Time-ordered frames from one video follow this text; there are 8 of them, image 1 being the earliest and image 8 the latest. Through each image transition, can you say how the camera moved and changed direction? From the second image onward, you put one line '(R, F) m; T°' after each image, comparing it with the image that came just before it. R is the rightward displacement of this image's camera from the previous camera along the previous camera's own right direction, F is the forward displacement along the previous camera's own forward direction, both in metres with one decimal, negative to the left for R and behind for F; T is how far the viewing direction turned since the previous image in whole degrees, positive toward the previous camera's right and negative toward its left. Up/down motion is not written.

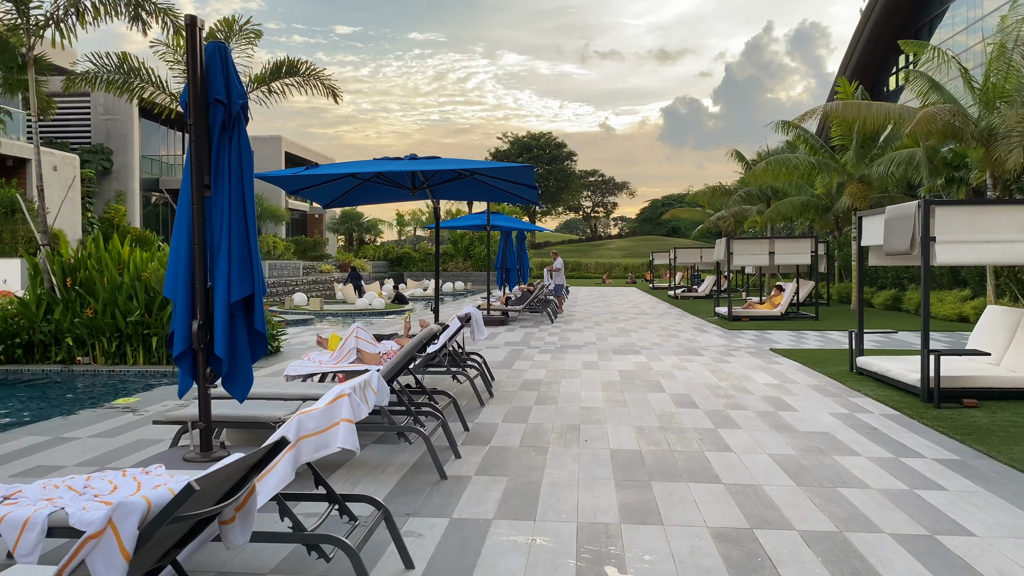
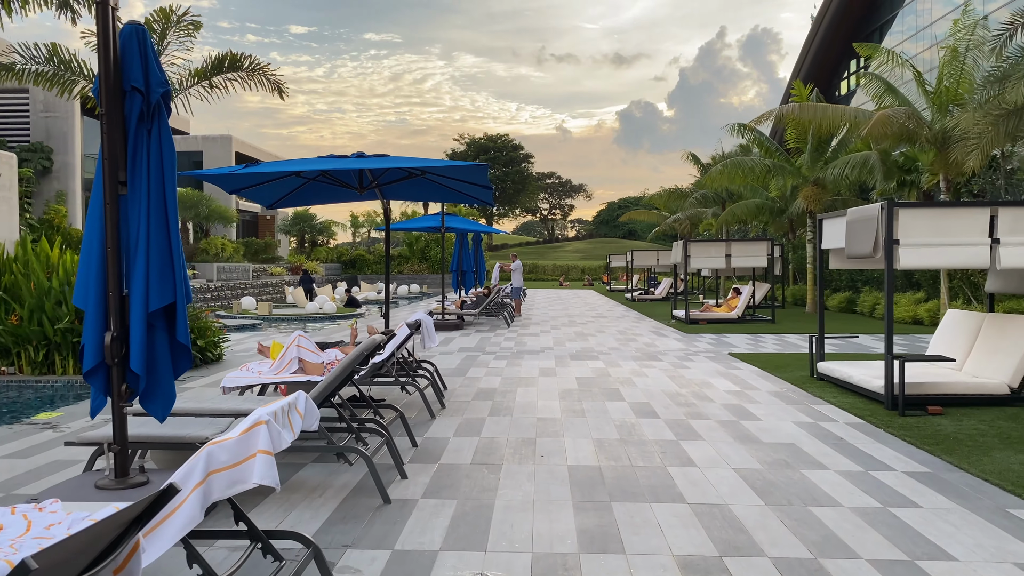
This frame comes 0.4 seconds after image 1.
(0.0, +0.3) m; +3°
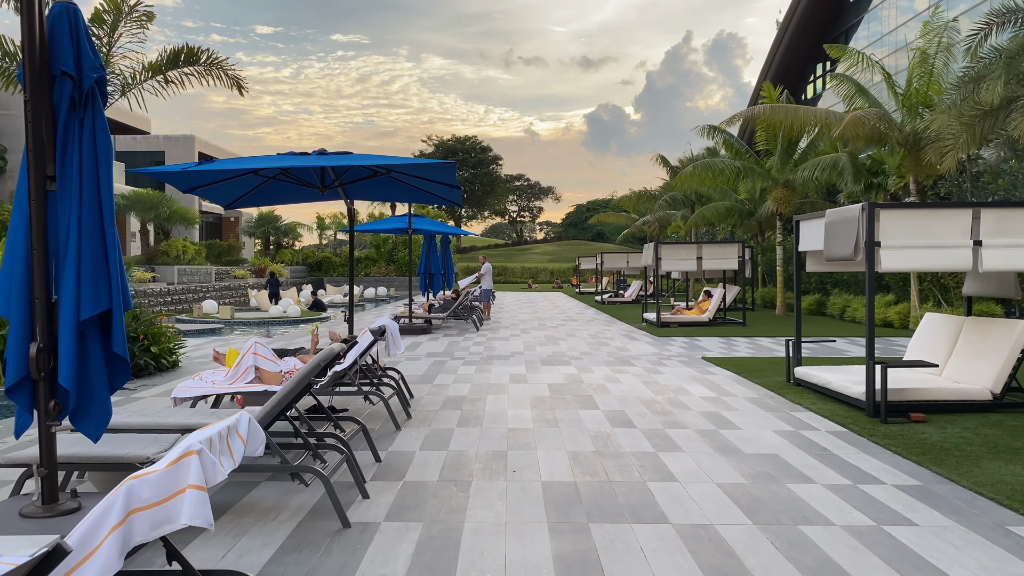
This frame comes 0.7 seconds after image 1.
(0.0, +0.3) m; +2°
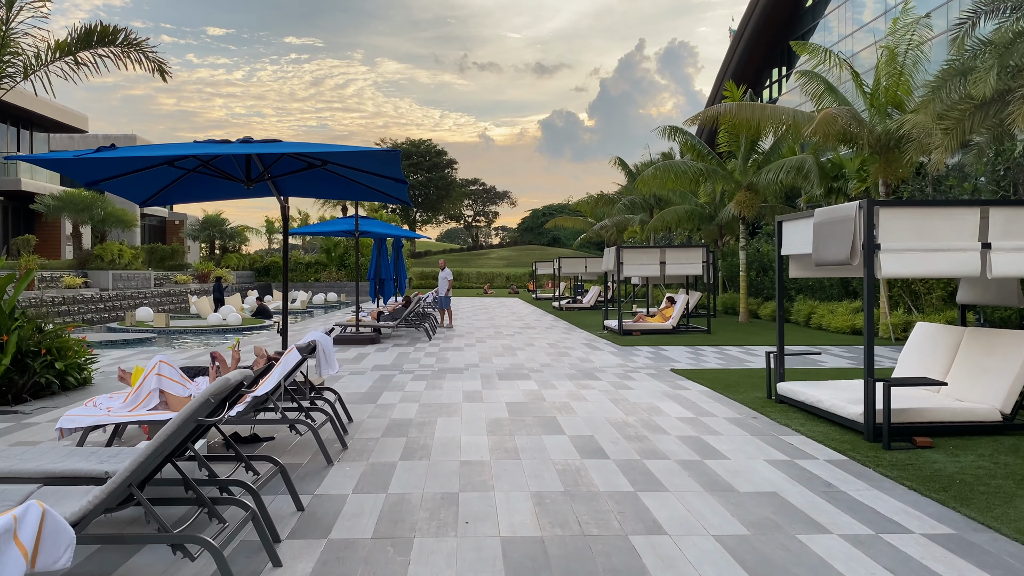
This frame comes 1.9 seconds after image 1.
(0.0, +0.8) m; +3°
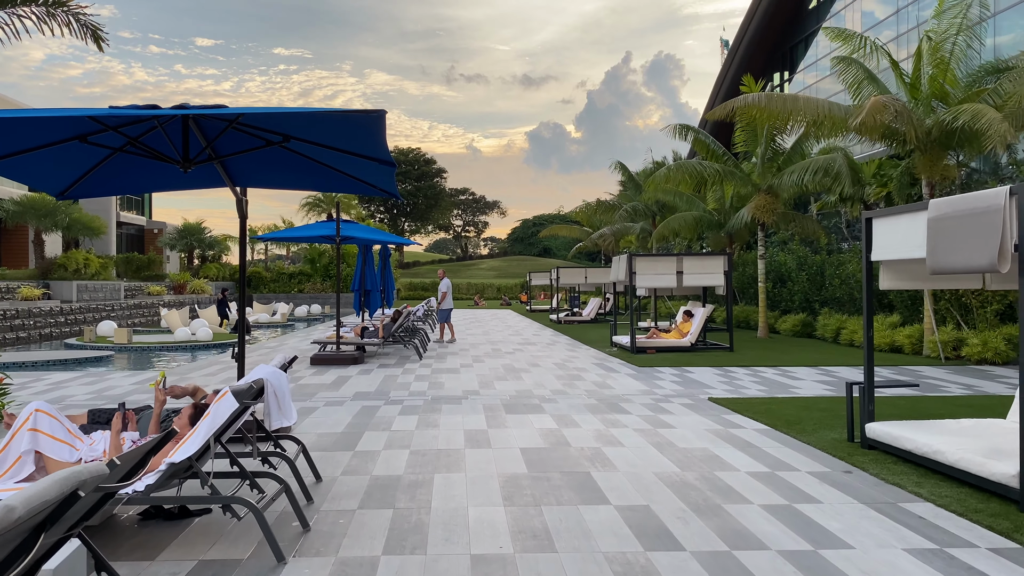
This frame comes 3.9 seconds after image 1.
(-0.2, +1.5) m; +1°
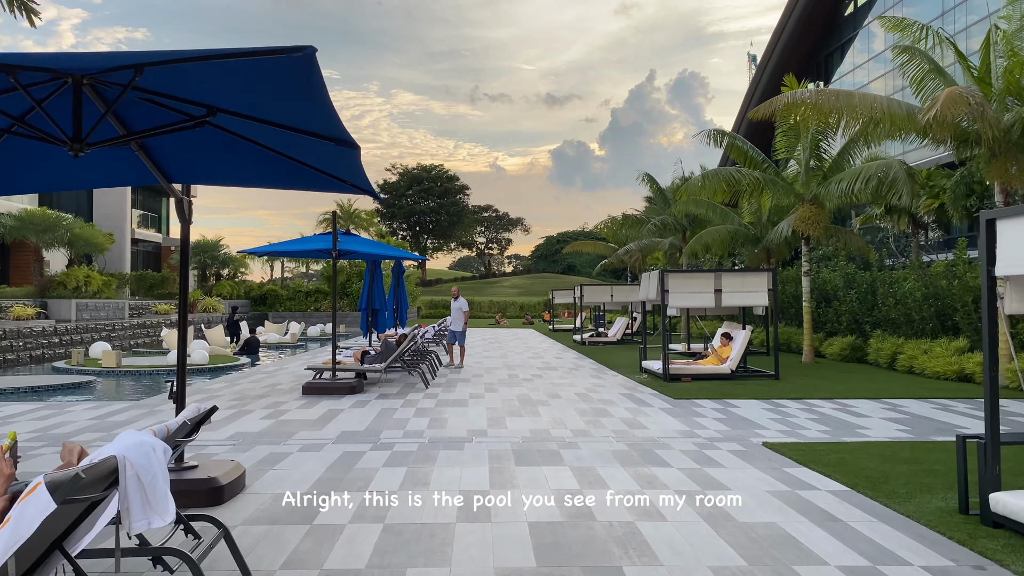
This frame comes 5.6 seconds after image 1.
(+0.1, +1.3) m; -2°
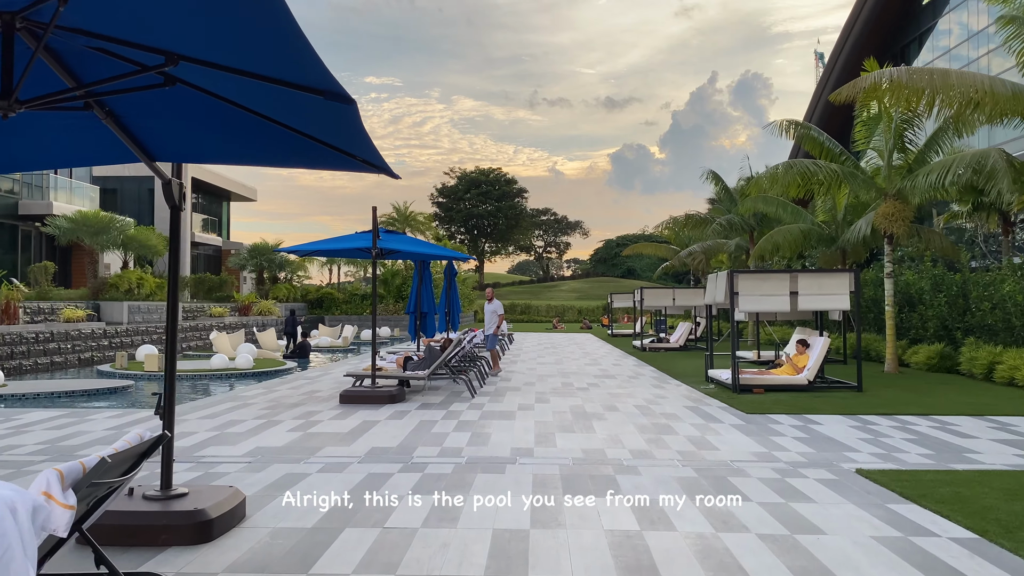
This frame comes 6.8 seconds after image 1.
(+0.1, +0.8) m; -4°
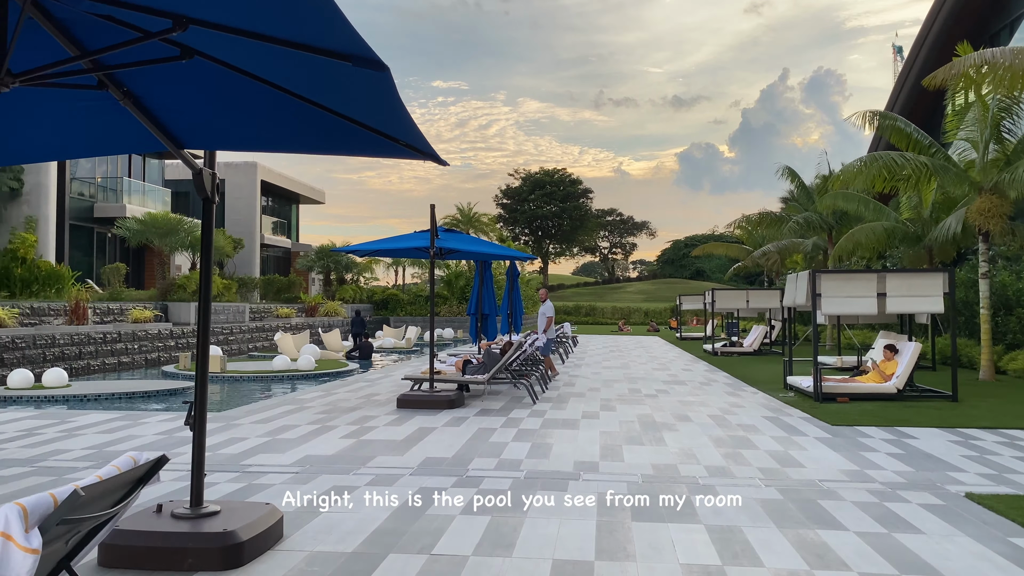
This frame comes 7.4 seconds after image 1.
(0.0, +0.5) m; -4°
